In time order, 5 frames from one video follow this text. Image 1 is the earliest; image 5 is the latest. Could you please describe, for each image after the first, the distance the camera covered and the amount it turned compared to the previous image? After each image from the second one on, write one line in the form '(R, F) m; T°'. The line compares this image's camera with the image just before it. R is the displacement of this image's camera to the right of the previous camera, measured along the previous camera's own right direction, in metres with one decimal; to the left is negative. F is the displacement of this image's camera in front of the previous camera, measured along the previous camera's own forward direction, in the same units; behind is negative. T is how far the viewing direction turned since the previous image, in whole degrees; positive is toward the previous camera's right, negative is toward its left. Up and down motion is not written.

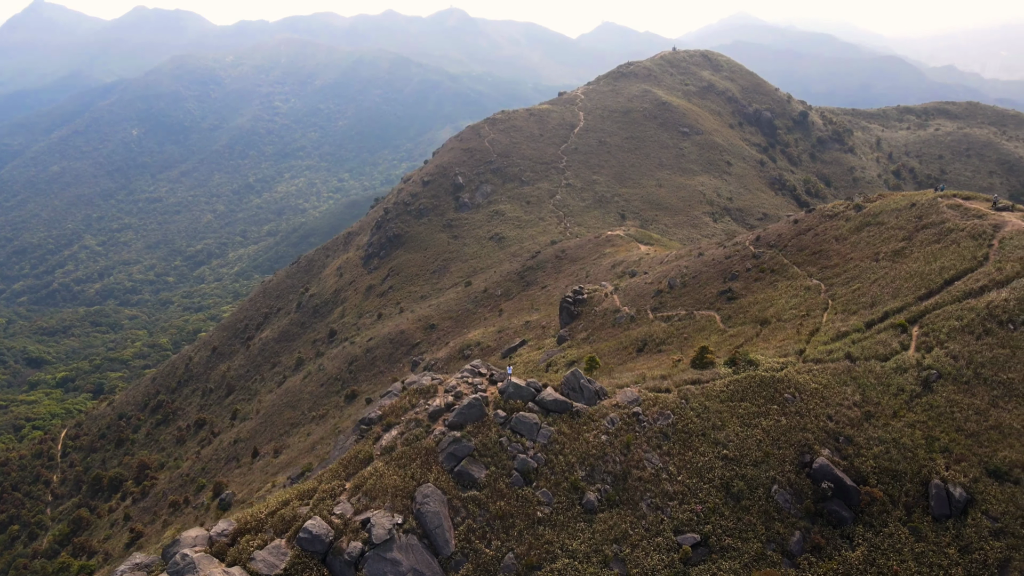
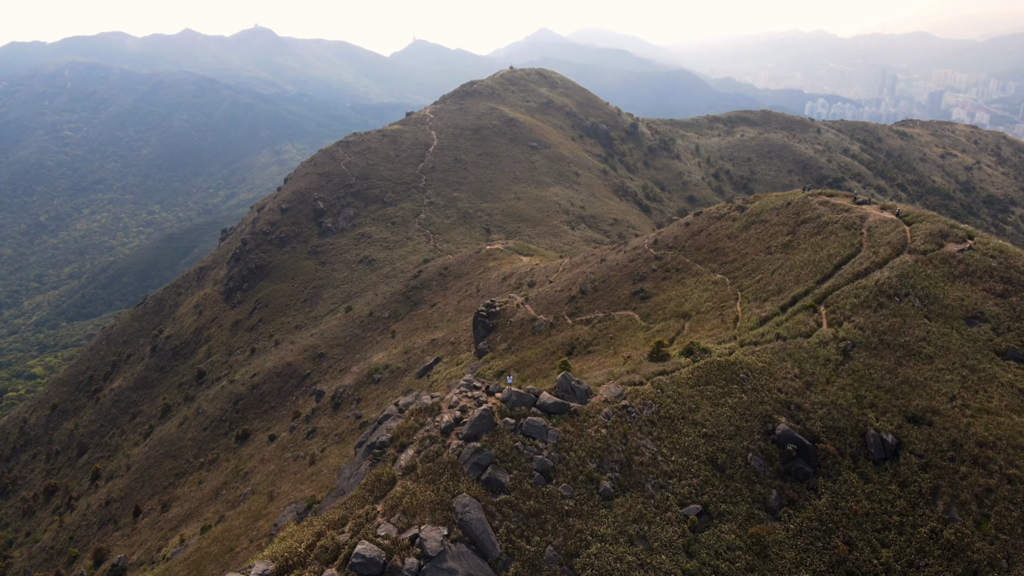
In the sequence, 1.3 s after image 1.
(-4.2, -0.8) m; +13°
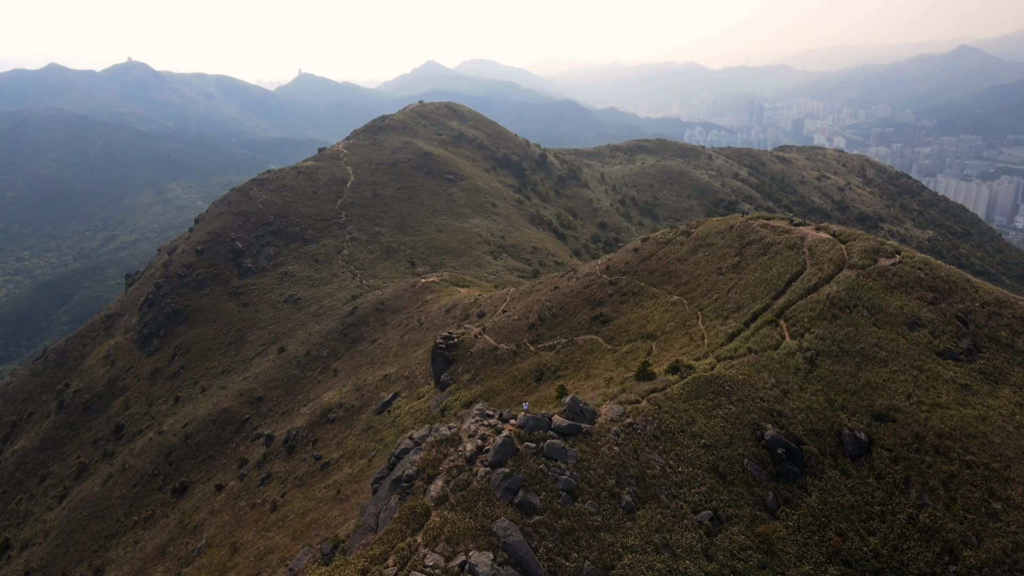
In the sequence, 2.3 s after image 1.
(-3.0, -0.7) m; +8°
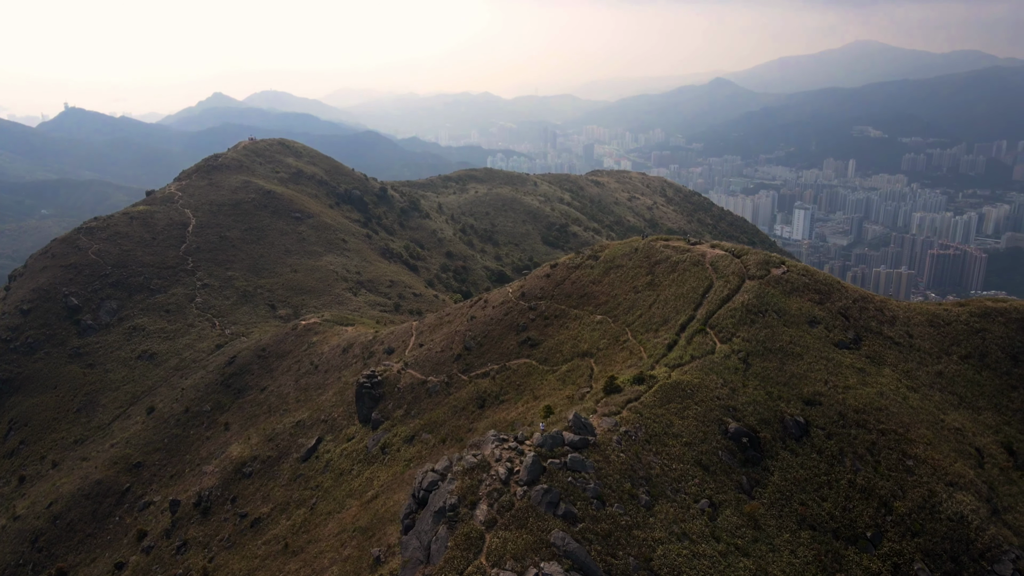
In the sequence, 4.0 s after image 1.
(-5.6, -0.9) m; +14°
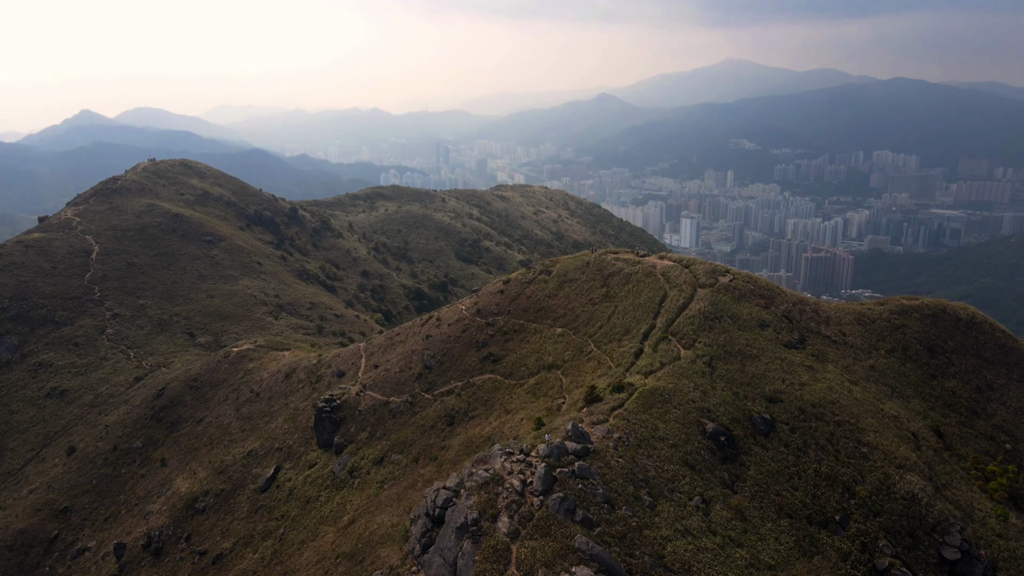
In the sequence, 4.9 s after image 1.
(-3.1, -0.6) m; +8°
